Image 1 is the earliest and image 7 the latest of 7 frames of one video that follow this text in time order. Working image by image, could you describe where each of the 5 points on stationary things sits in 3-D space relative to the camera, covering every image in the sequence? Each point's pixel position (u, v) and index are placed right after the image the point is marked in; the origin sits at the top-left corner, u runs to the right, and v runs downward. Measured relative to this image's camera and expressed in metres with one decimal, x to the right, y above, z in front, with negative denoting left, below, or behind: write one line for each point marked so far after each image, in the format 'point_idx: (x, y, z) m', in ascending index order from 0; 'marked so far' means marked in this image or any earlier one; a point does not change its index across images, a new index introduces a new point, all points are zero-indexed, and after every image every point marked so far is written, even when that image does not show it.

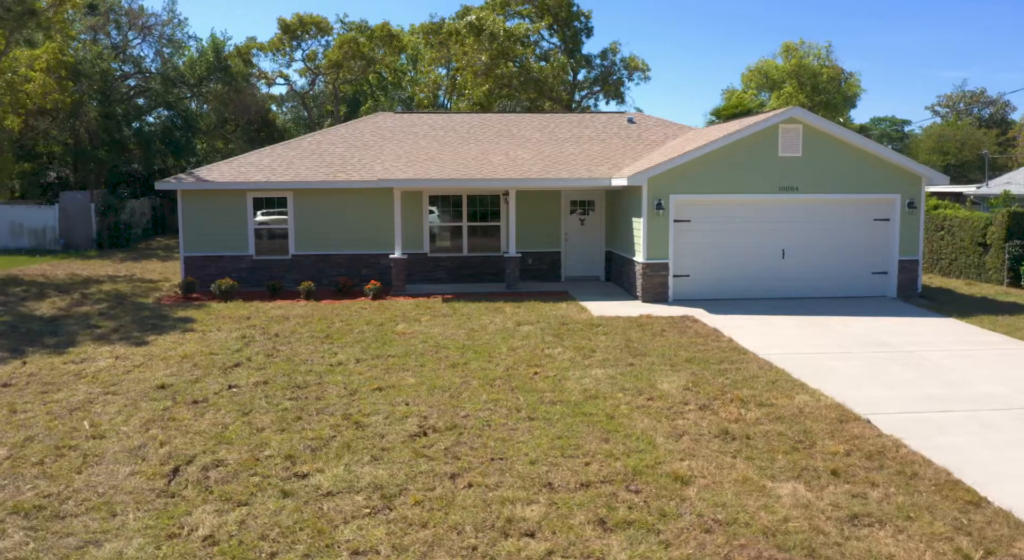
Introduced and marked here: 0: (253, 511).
0: (-1.9, -1.7, +5.6) m
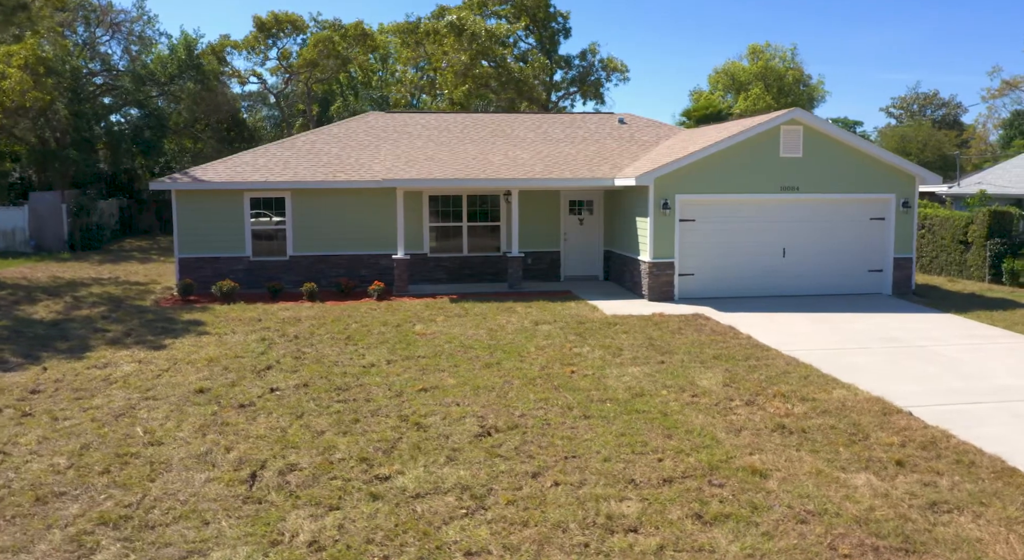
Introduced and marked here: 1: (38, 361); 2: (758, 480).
0: (-1.2, -1.7, +5.6) m
1: (-6.3, -1.1, +10.0) m
2: (+2.1, -1.7, +6.3) m
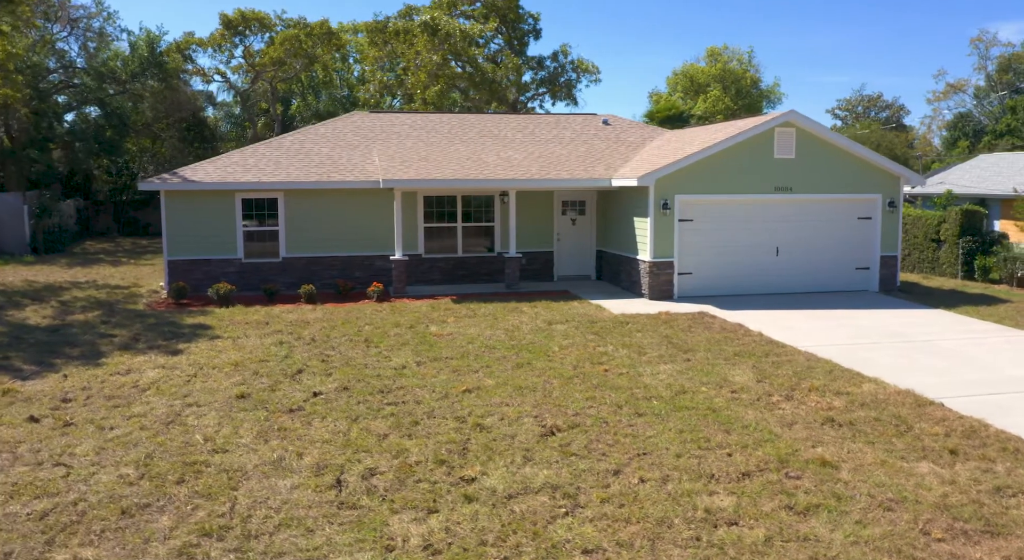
0: (-0.4, -1.7, +5.5) m
1: (-5.9, -1.1, +9.7) m
2: (+2.7, -1.6, +6.5) m
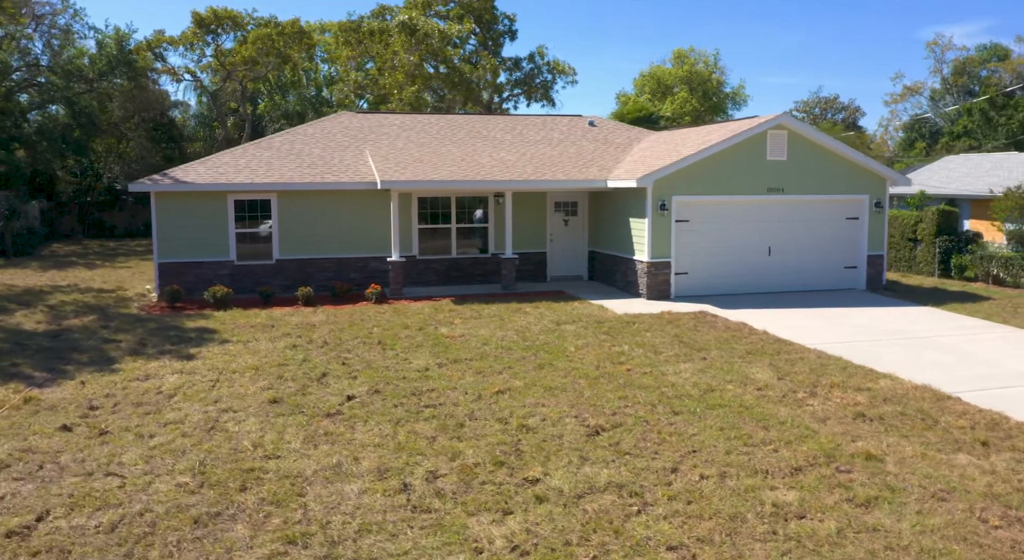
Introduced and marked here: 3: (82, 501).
0: (+0.1, -1.8, +5.6) m
1: (-5.5, -1.2, +9.4) m
2: (+3.2, -1.6, +6.7) m
3: (-3.2, -1.7, +5.6) m
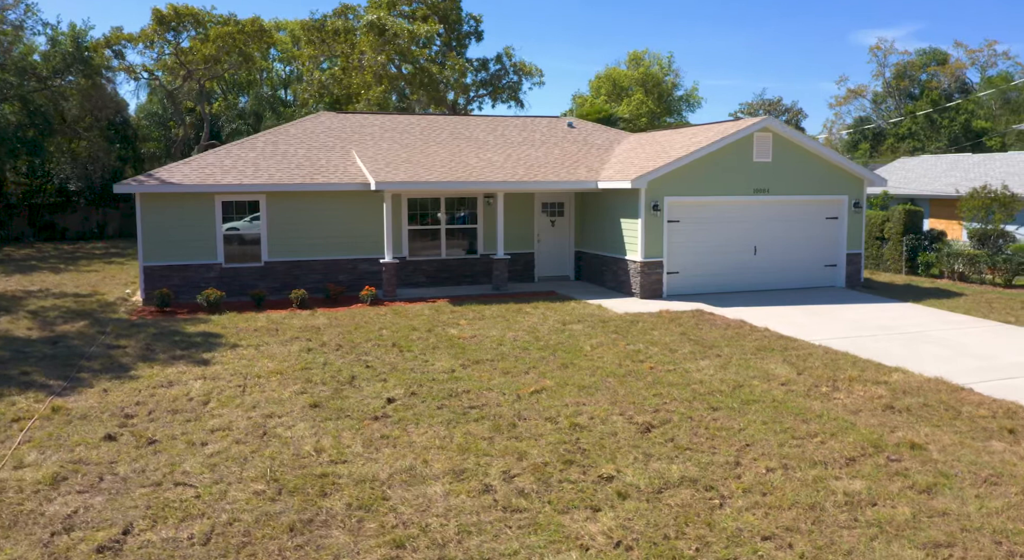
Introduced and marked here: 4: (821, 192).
0: (+0.8, -1.8, +5.7) m
1: (-5.1, -1.2, +9.0) m
2: (+3.8, -1.6, +7.0) m
3: (-2.5, -1.7, +5.5) m
4: (+6.9, +2.0, +16.8) m
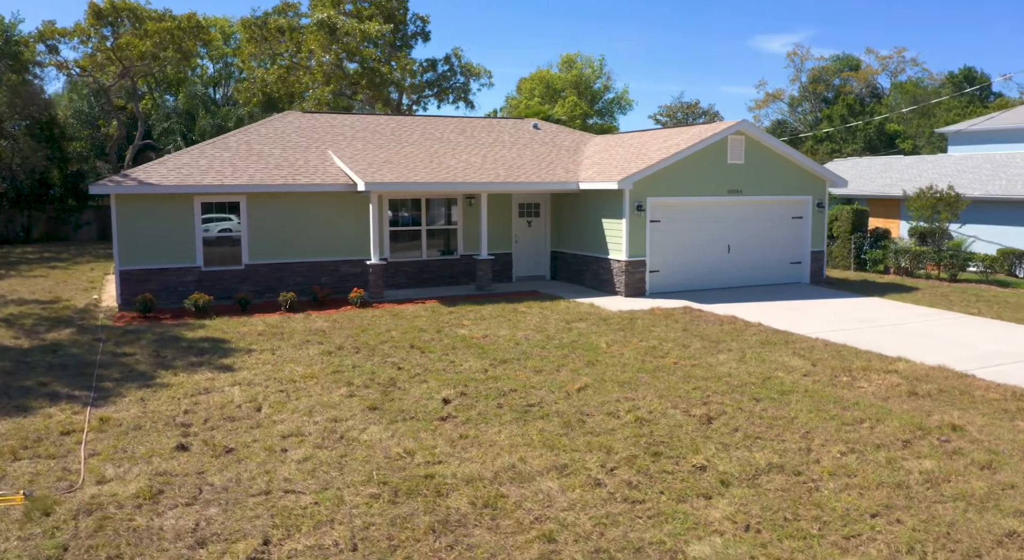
0: (+1.7, -1.7, +5.9) m
1: (-4.6, -1.3, +8.6) m
2: (+4.6, -1.6, +7.6) m
3: (-1.6, -1.7, +5.4) m
4: (+6.5, +2.1, +17.7) m
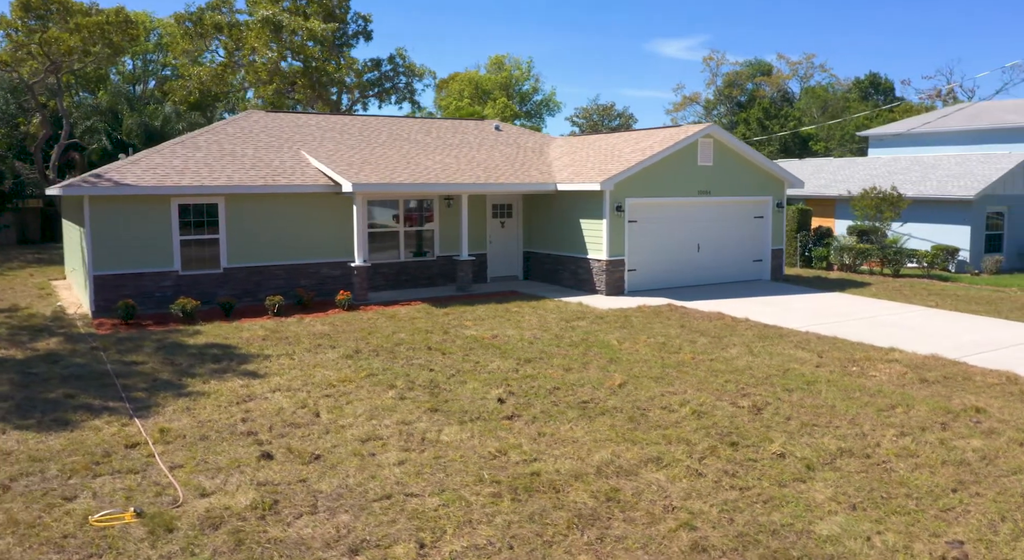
0: (+2.6, -1.7, +6.3) m
1: (-3.9, -1.3, +8.2) m
2: (+5.2, -1.5, +8.3) m
3: (-0.6, -1.7, +5.3) m
4: (+5.9, +2.1, +18.5) m
